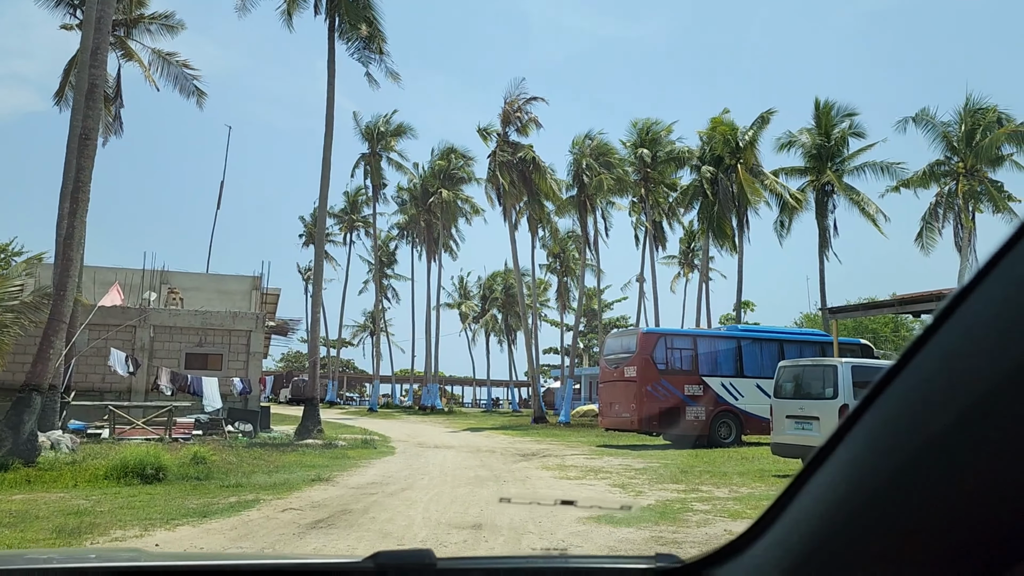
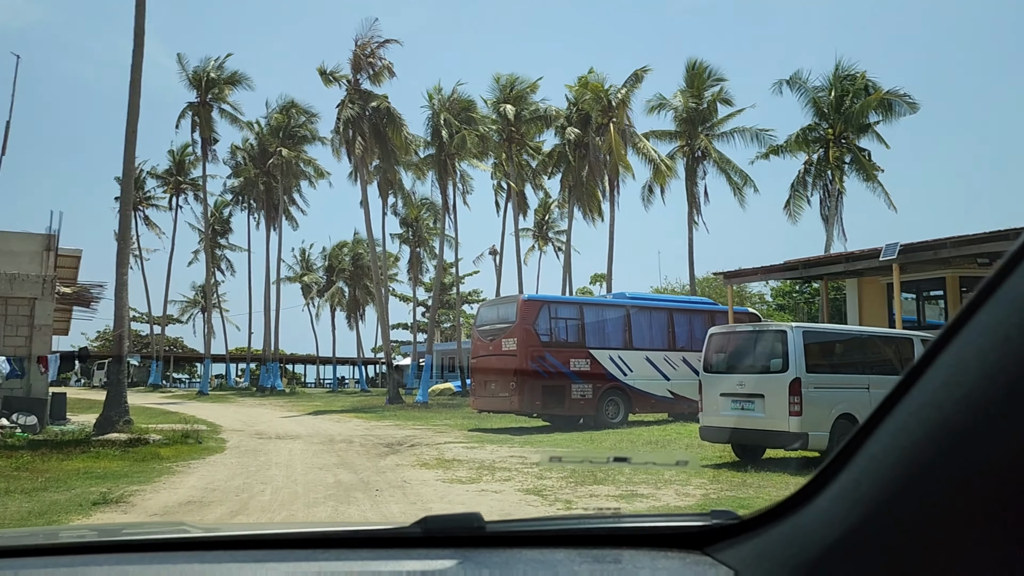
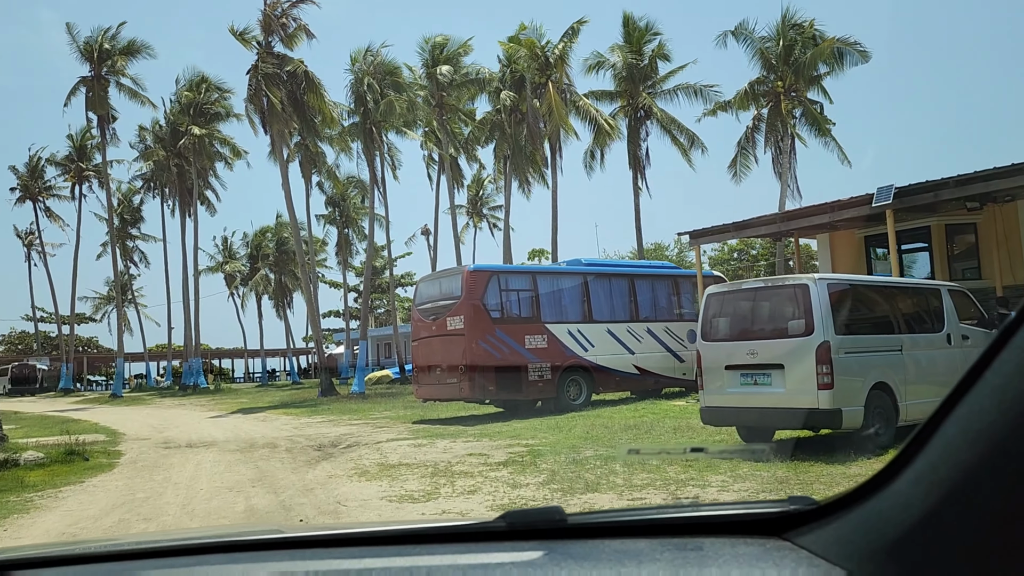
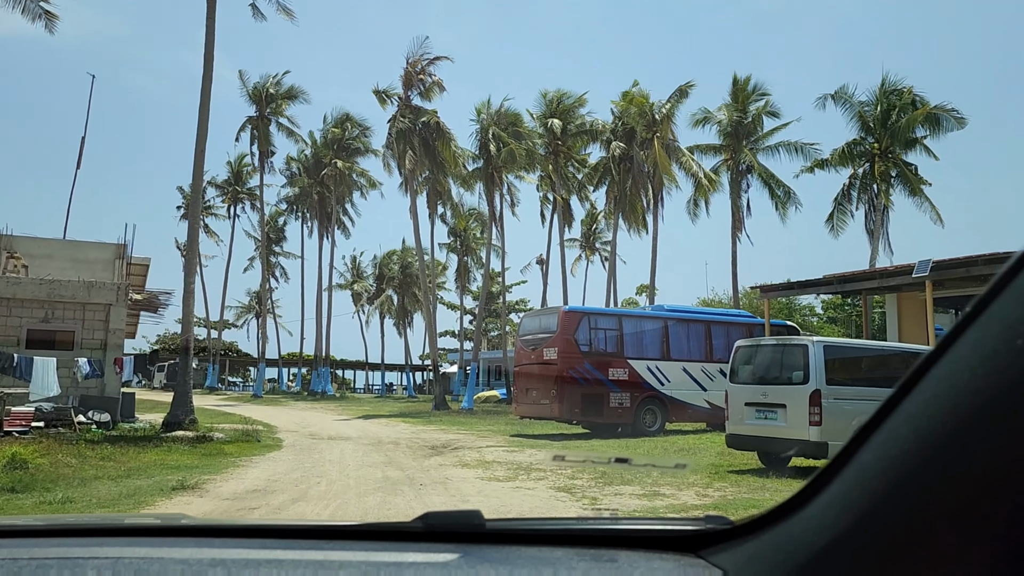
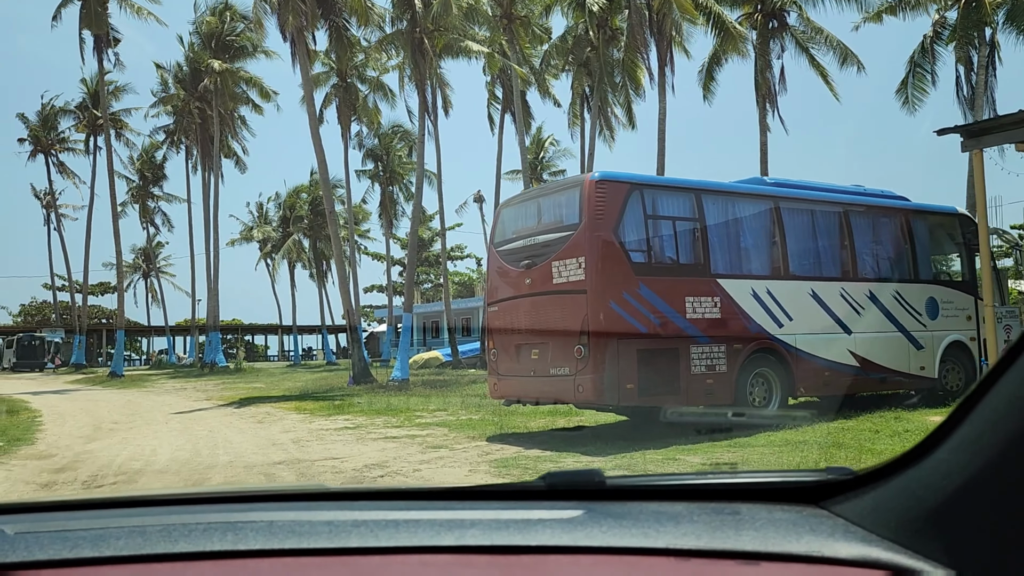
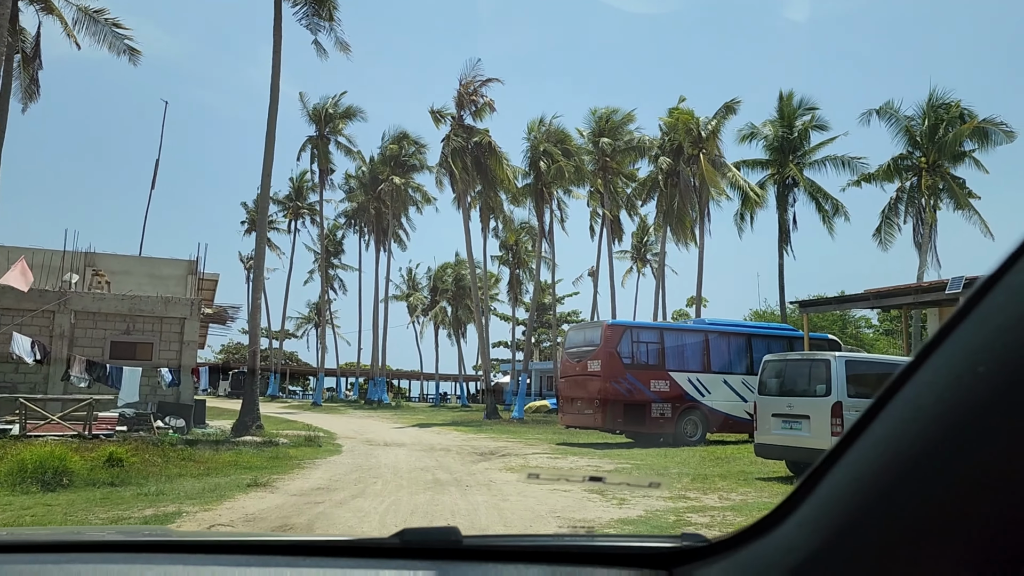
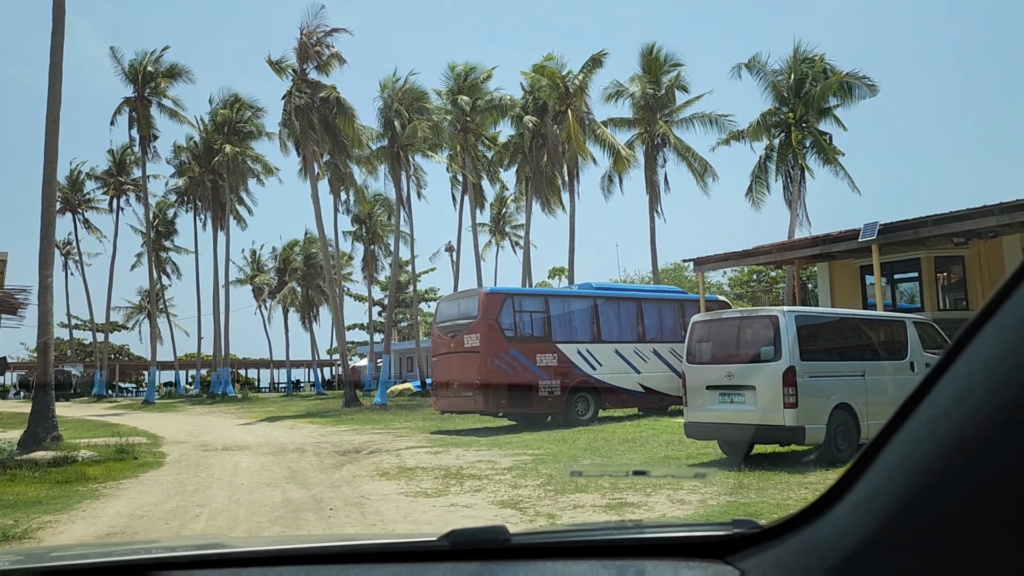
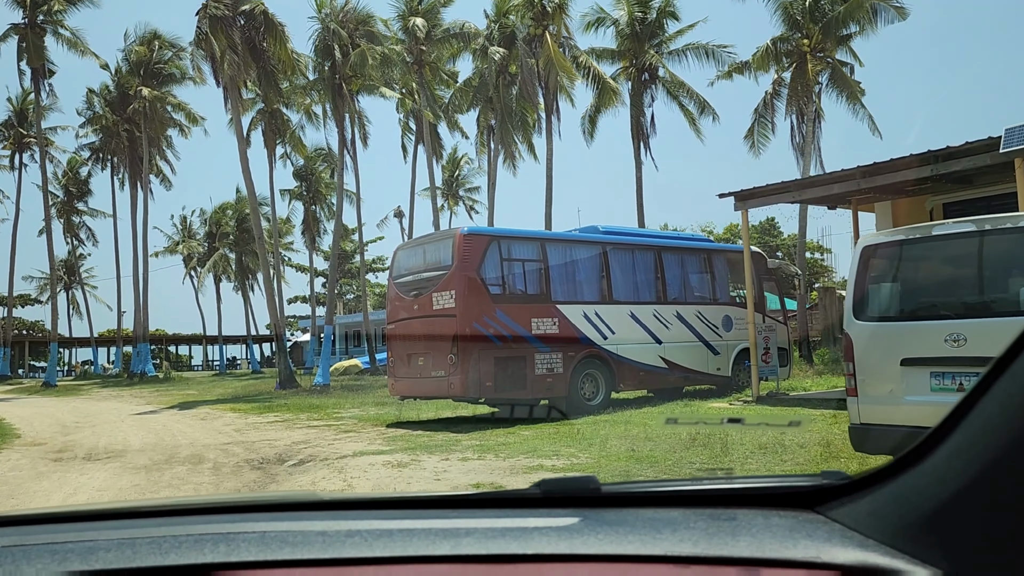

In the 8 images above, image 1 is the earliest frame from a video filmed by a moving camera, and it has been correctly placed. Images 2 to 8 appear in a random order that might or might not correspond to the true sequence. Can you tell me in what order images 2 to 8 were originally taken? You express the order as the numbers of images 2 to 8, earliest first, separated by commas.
6, 4, 2, 7, 3, 8, 5
